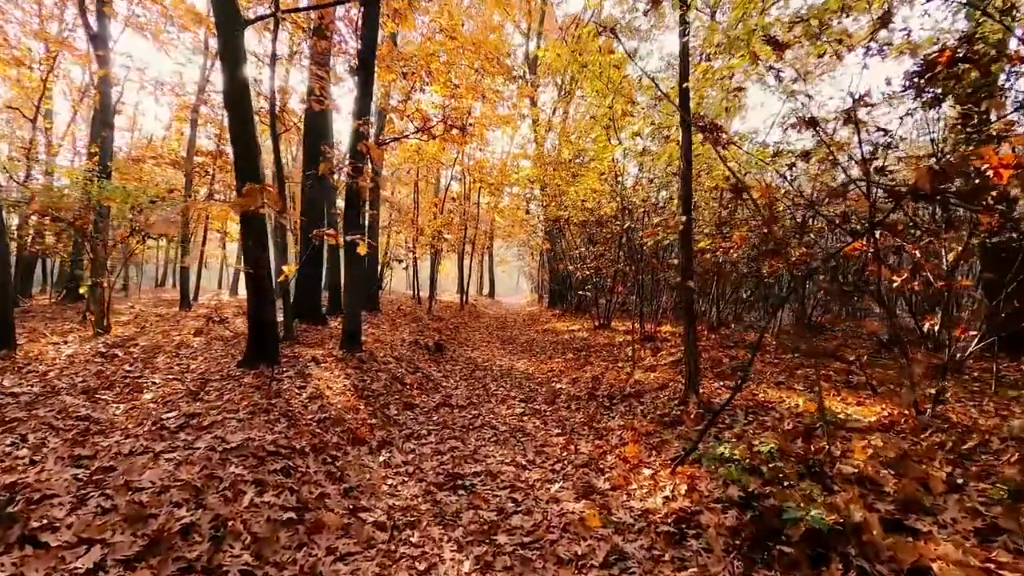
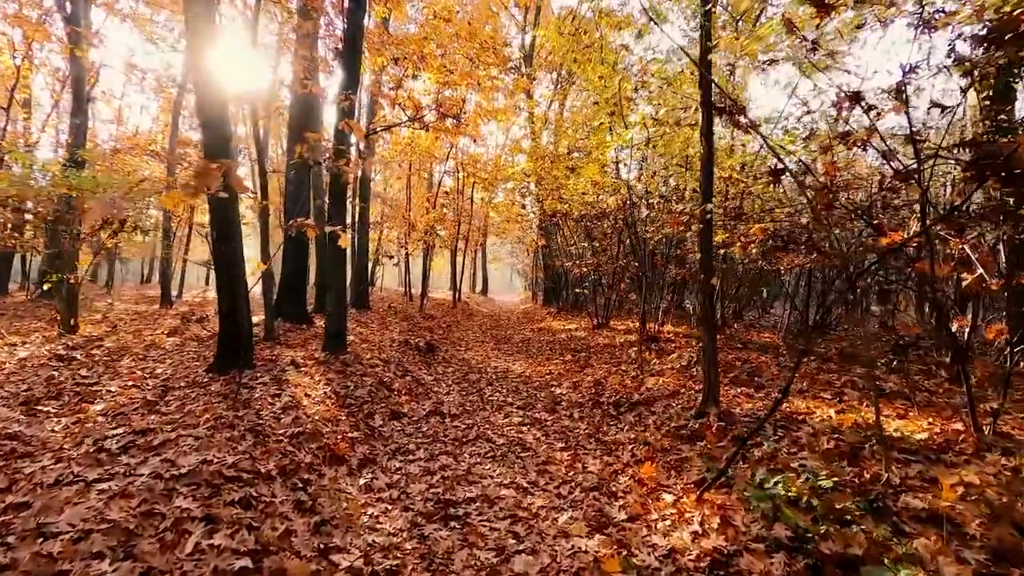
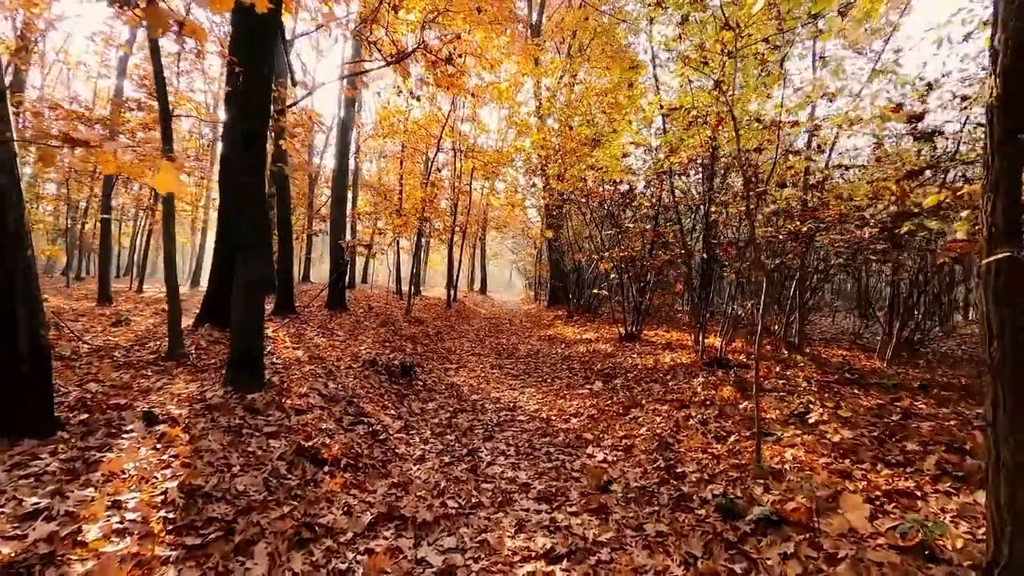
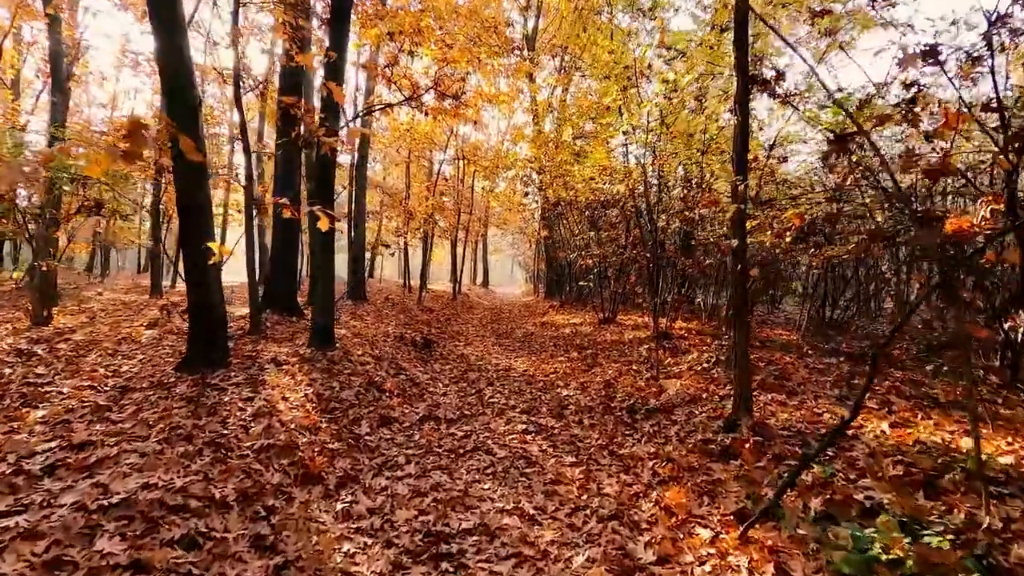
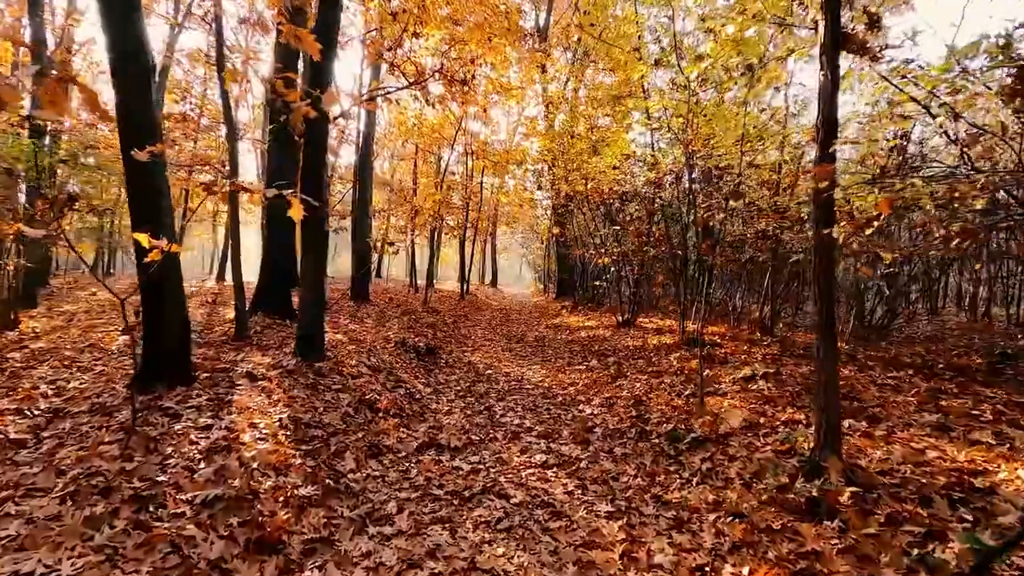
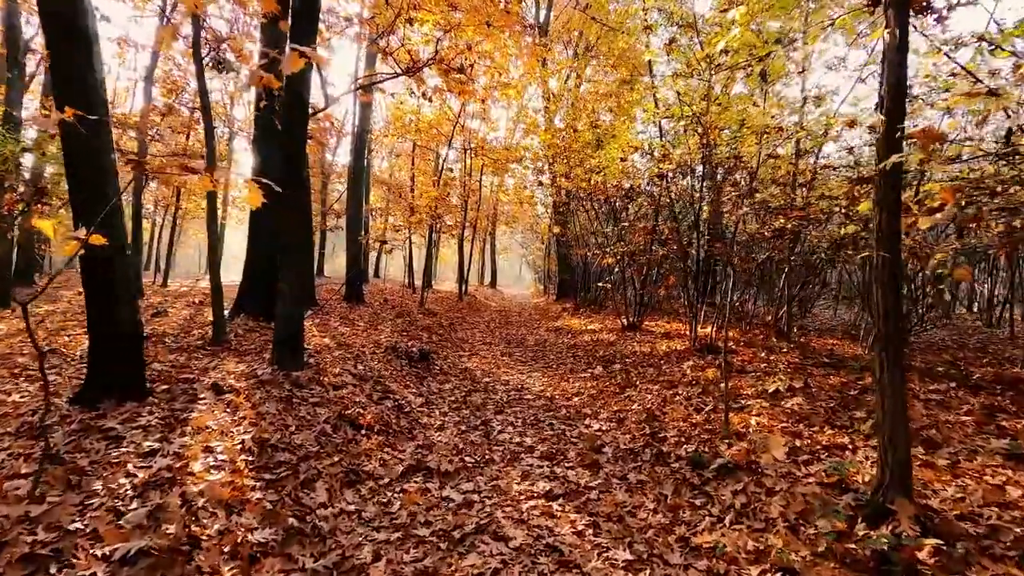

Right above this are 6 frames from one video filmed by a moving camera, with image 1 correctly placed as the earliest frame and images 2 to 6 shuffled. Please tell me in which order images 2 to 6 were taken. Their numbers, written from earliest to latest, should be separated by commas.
2, 4, 5, 6, 3
